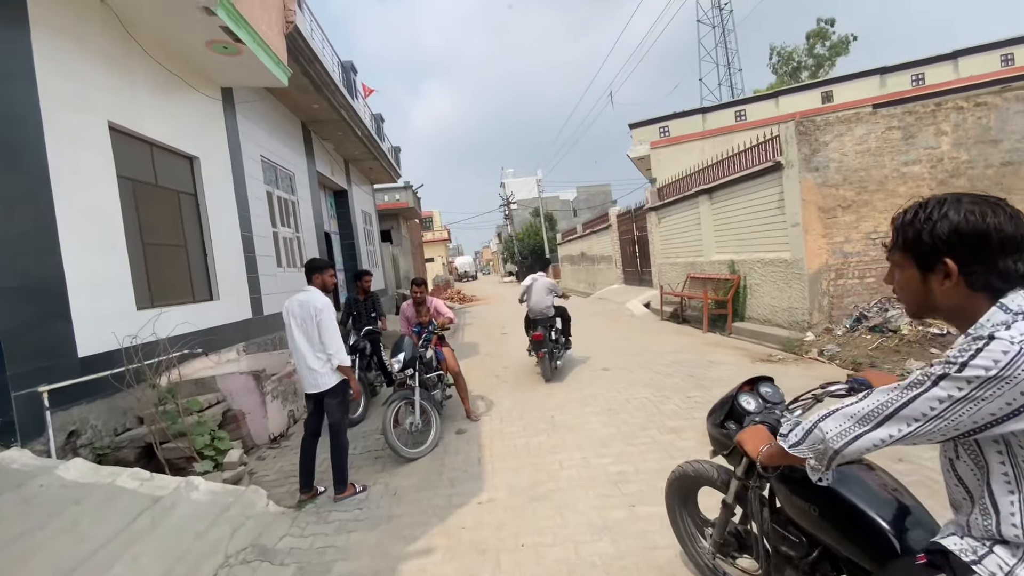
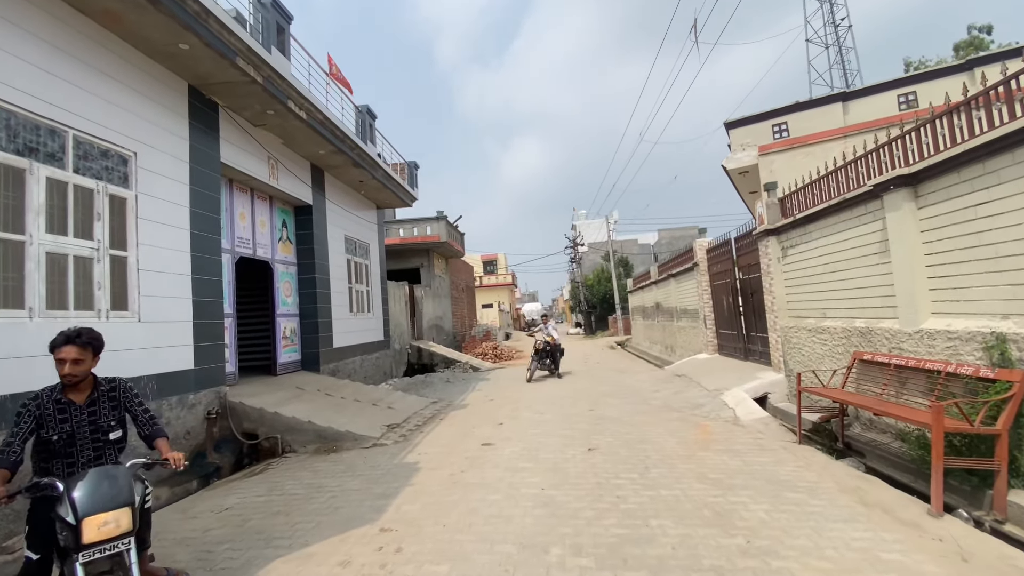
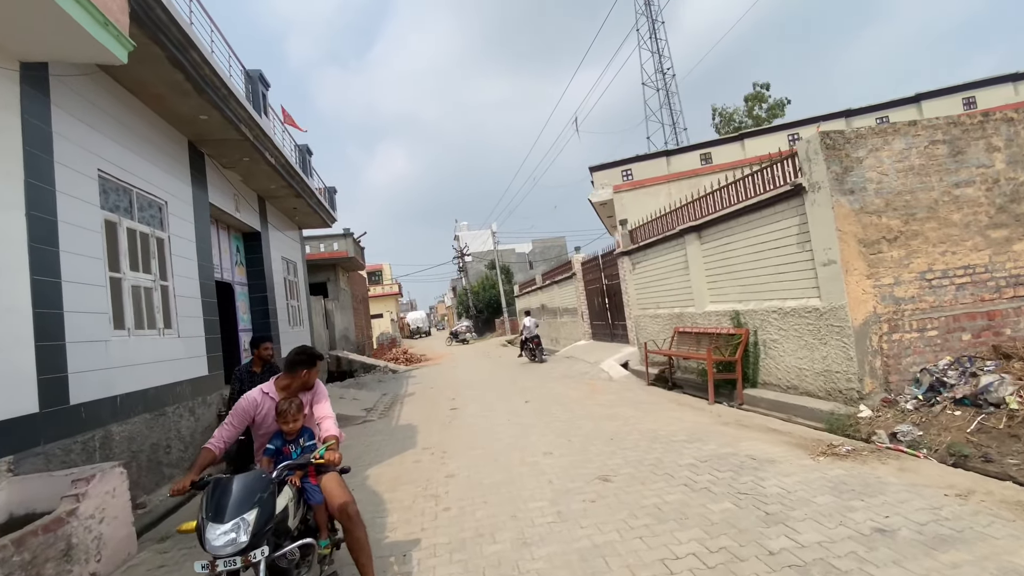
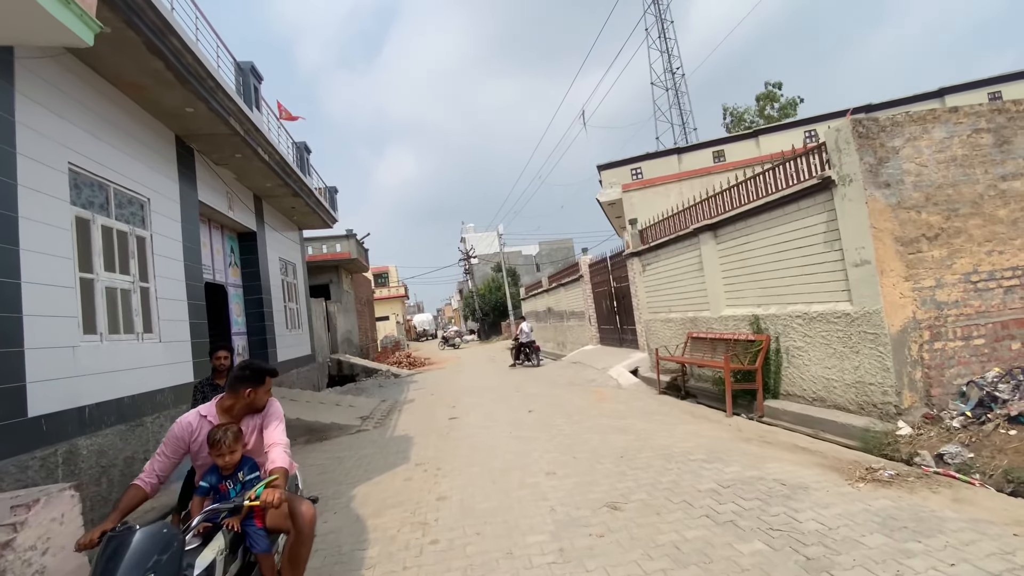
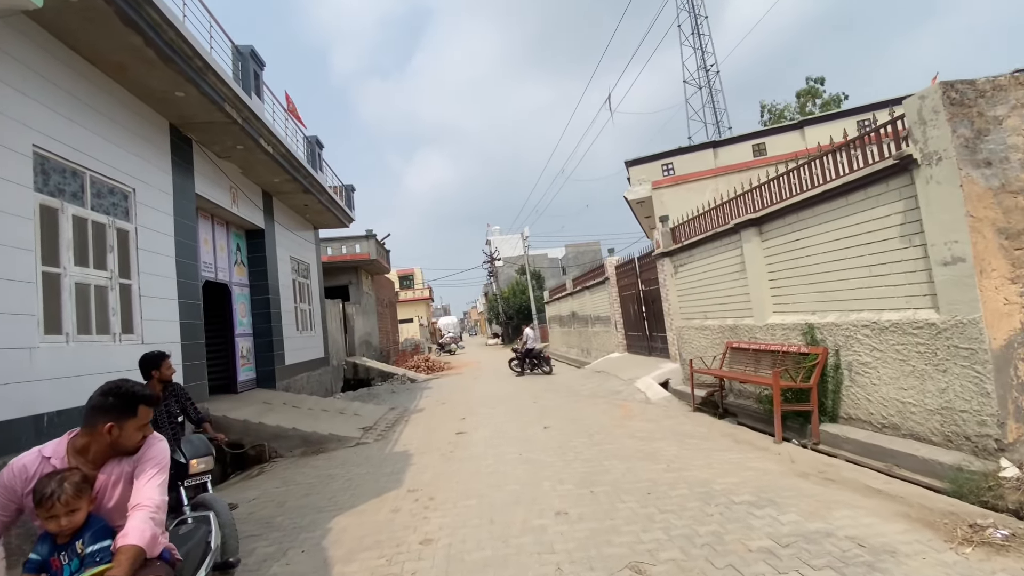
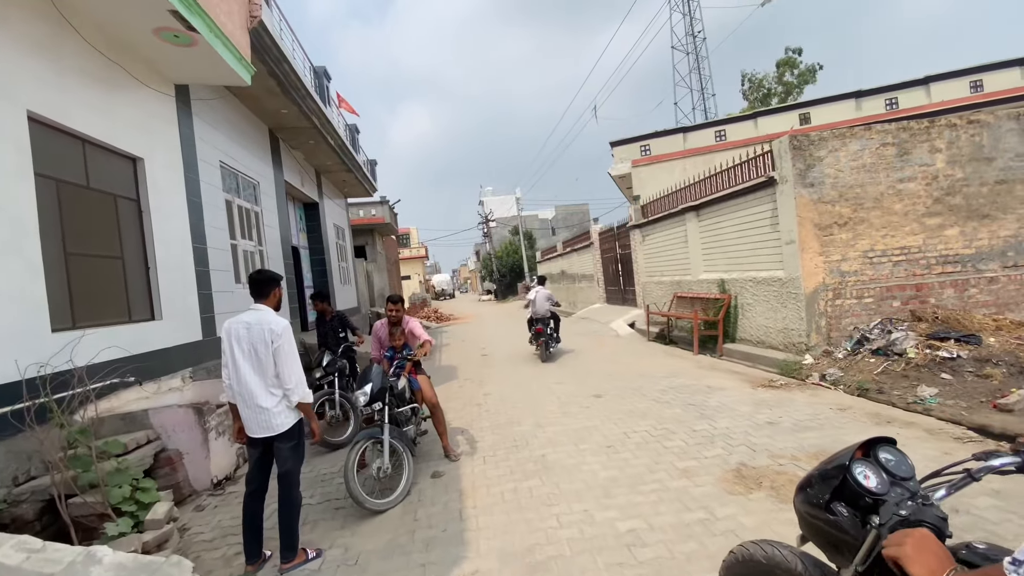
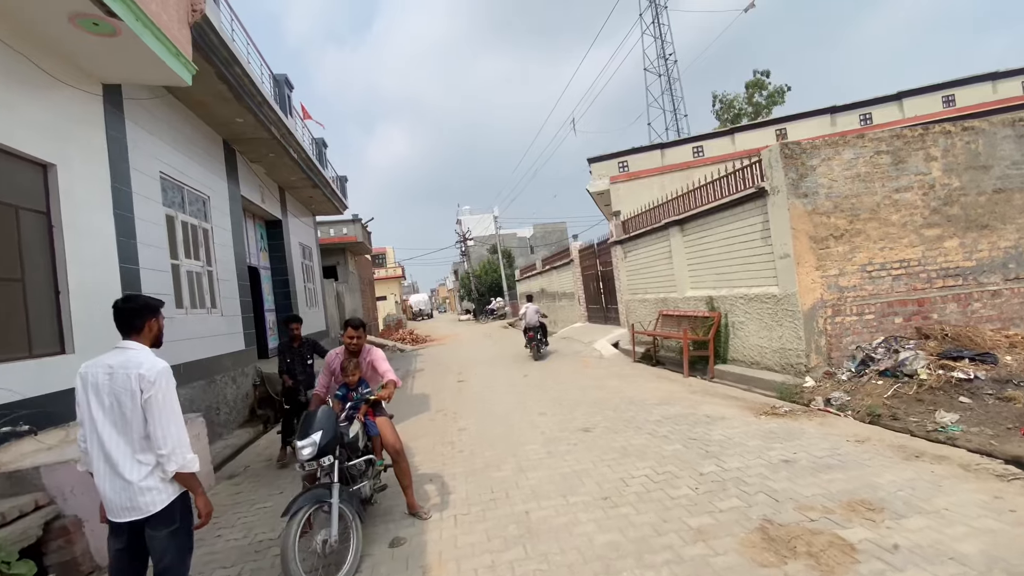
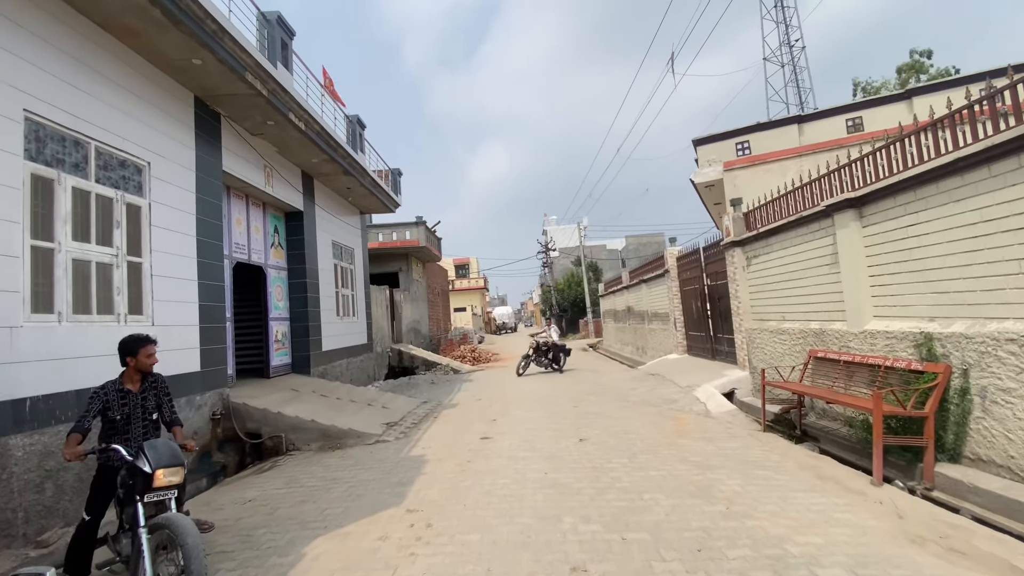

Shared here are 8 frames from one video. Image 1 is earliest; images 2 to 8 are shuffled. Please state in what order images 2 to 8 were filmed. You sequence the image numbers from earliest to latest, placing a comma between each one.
6, 7, 3, 4, 5, 8, 2
